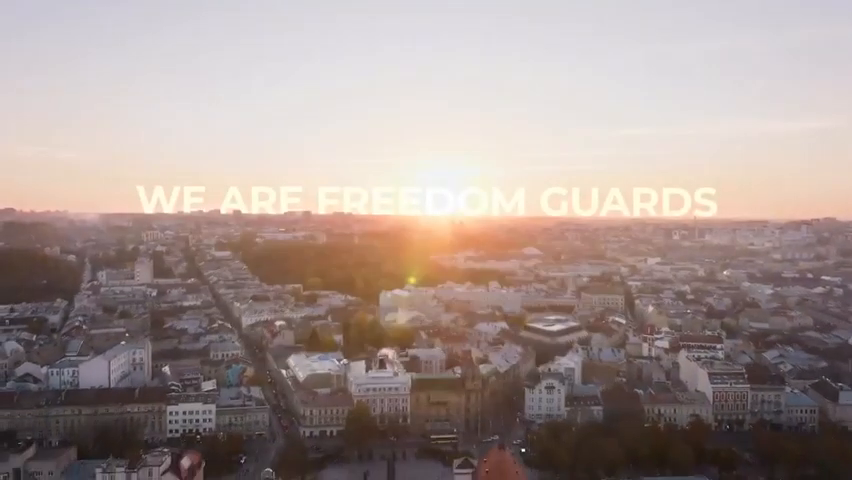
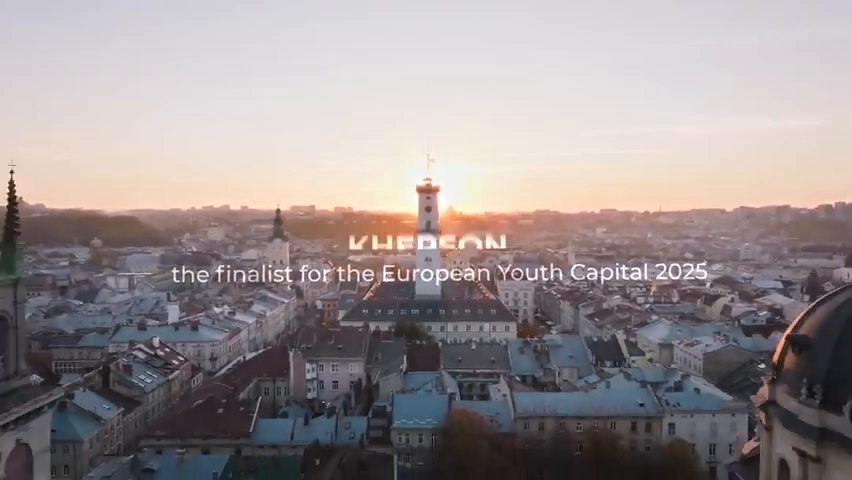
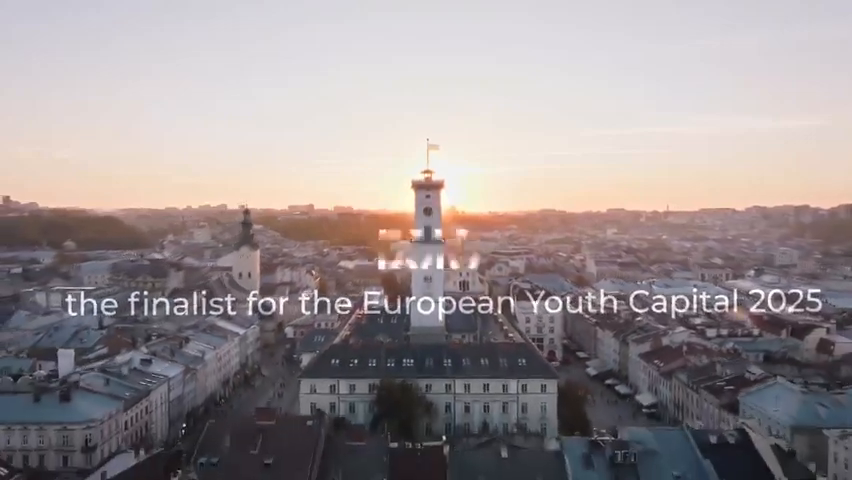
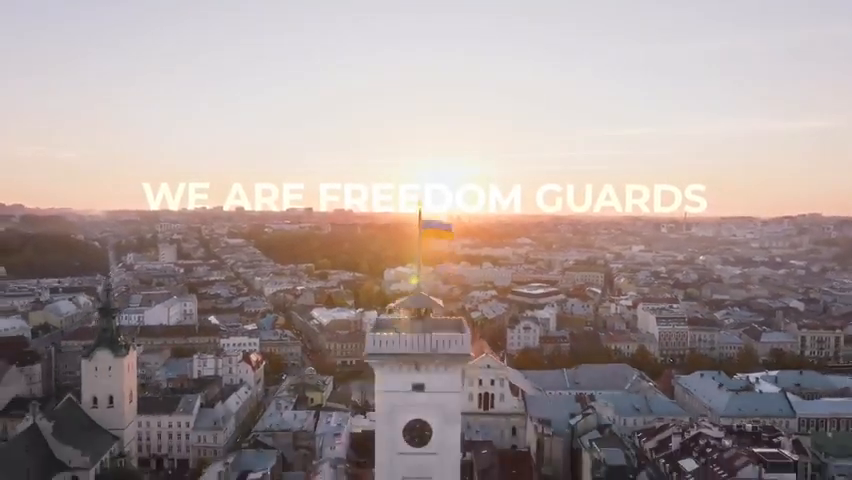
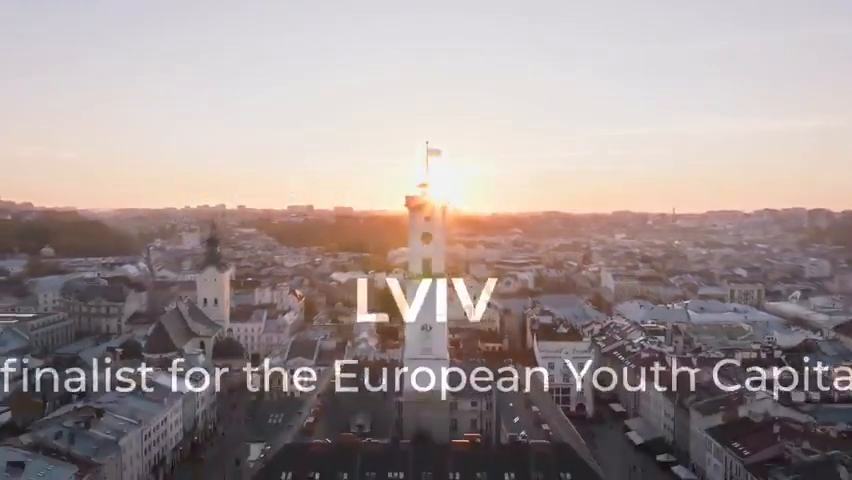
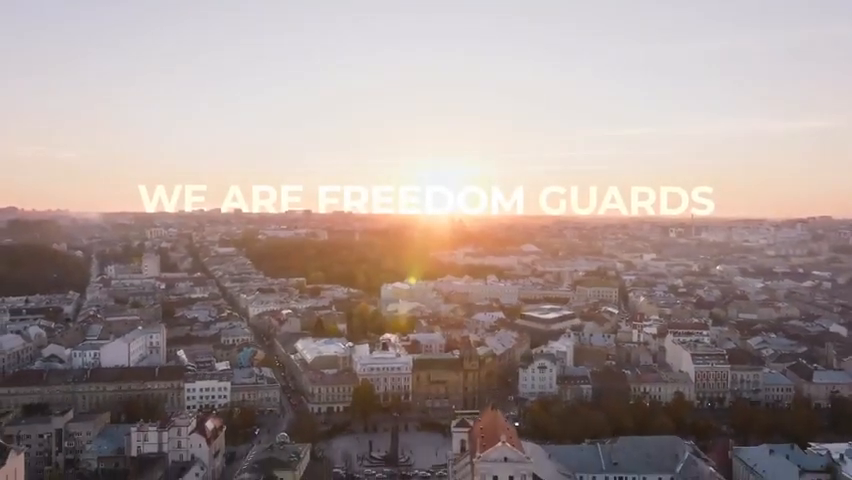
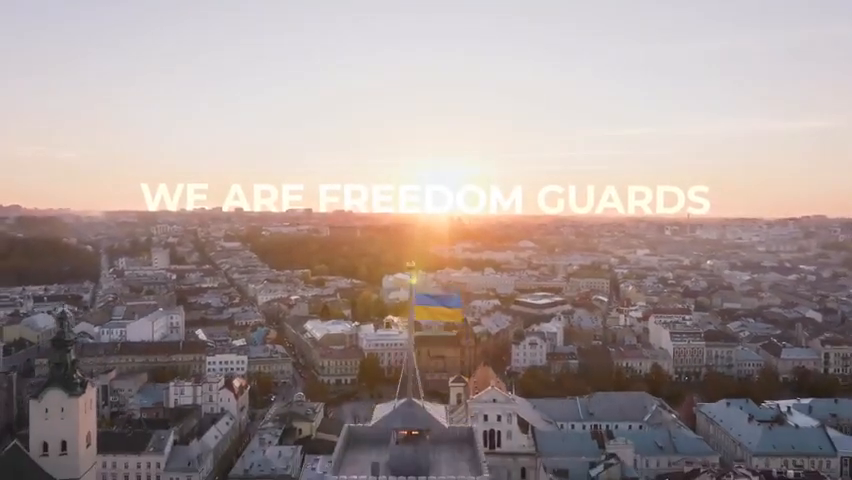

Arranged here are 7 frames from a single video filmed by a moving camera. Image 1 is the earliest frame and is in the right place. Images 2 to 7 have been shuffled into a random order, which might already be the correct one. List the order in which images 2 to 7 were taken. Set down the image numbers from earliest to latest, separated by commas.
6, 7, 4, 5, 3, 2
